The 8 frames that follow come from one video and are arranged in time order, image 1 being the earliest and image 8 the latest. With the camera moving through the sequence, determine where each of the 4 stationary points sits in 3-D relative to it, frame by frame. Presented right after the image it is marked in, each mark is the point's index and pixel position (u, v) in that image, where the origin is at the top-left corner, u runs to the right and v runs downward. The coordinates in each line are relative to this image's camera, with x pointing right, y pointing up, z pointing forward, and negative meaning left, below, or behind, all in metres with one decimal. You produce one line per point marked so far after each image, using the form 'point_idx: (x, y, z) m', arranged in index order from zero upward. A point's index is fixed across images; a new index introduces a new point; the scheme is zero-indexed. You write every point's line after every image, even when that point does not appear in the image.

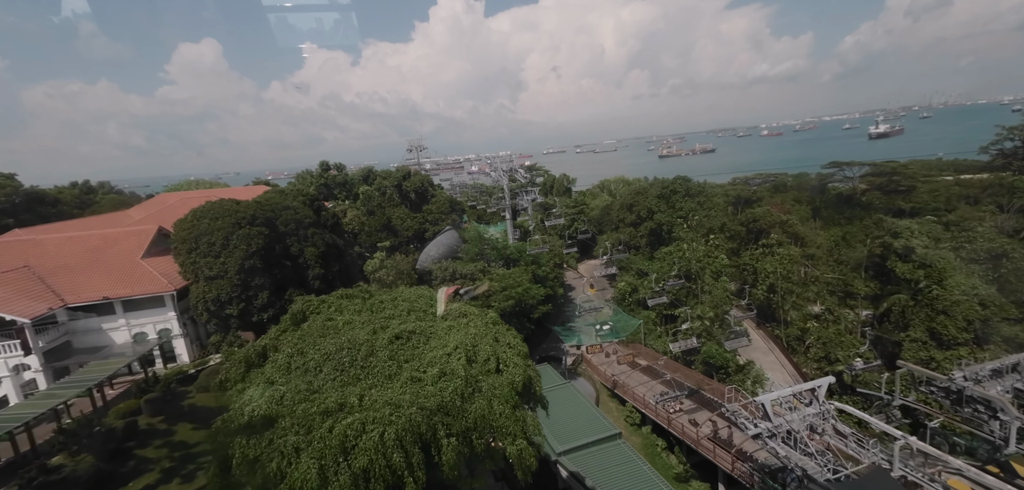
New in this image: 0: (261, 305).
0: (-11.2, -2.7, +18.1) m
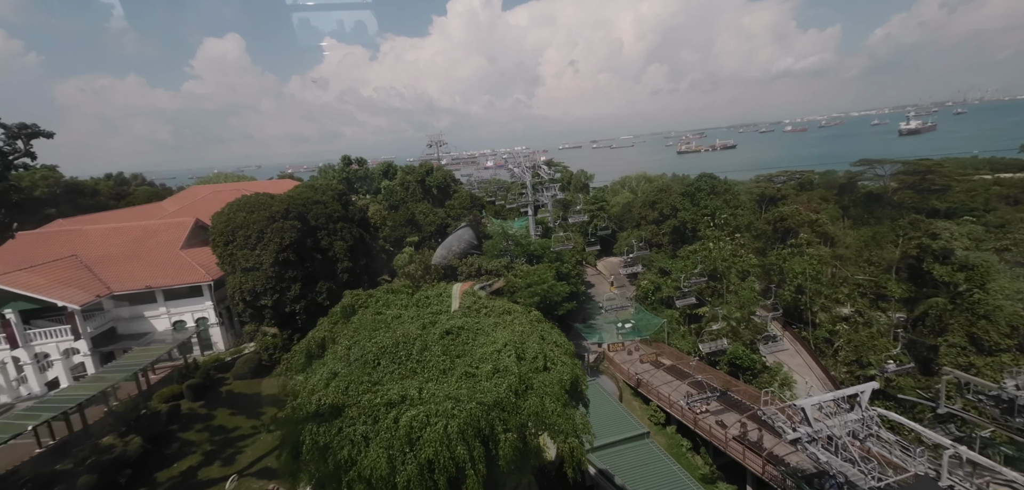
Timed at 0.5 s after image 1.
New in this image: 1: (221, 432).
0: (-10.1, -2.4, +18.7) m
1: (-10.8, -6.8, +15.6) m
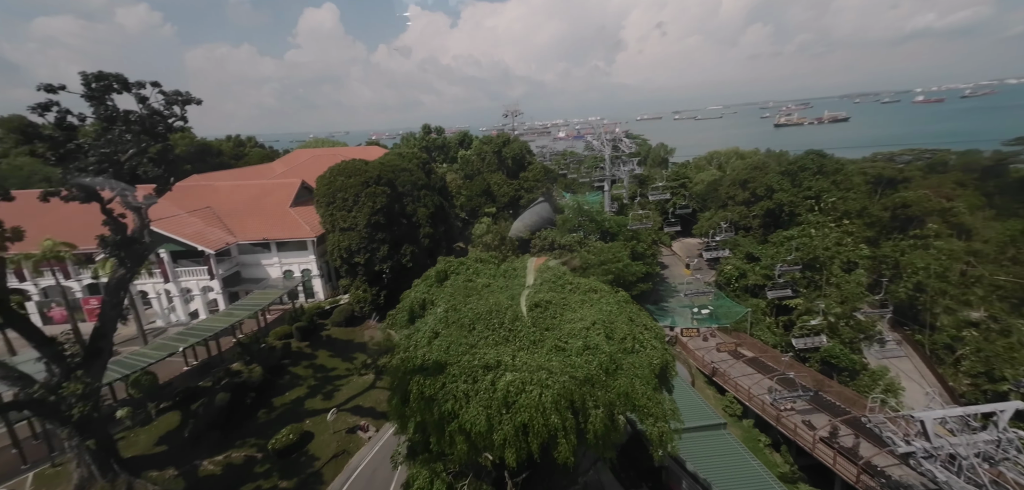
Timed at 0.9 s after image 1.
0: (-6.6, -0.6, +20.3) m
1: (-8.1, -5.2, +17.7) m
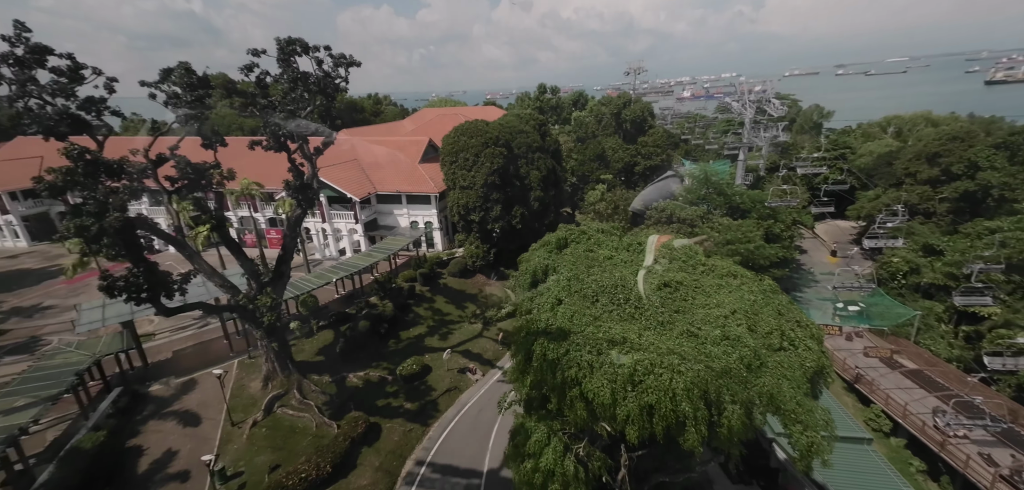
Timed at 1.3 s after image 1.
0: (-0.9, +1.5, +21.2) m
1: (-3.4, -3.2, +19.5) m
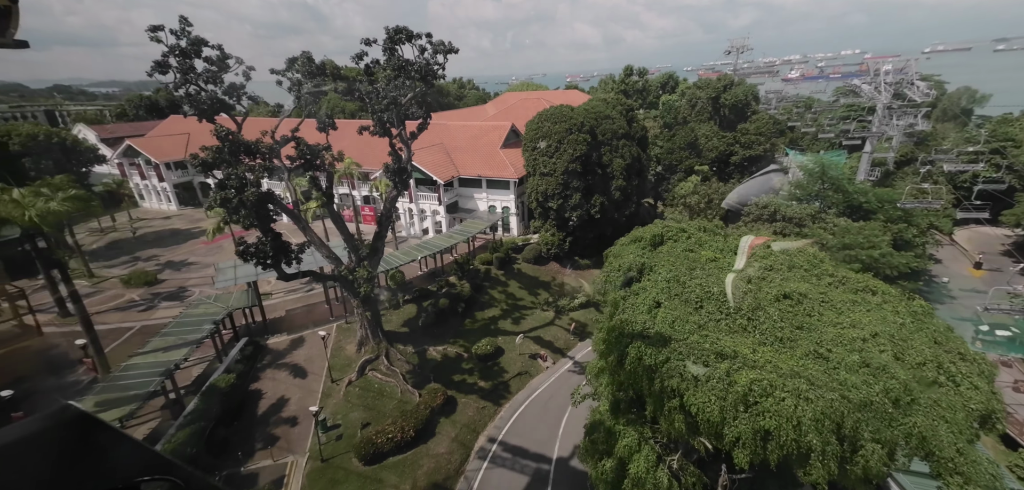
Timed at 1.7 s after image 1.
0: (+3.2, +2.1, +20.8) m
1: (+0.2, -2.5, +19.7) m
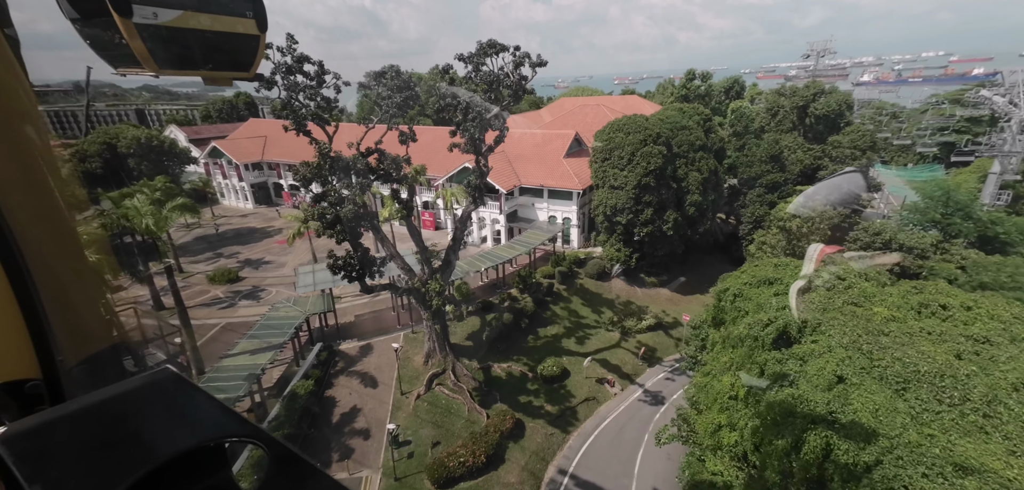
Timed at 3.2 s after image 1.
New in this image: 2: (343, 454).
0: (+6.4, +1.2, +19.7) m
1: (+3.1, -3.1, +18.9) m
2: (-4.5, -5.5, +11.2) m
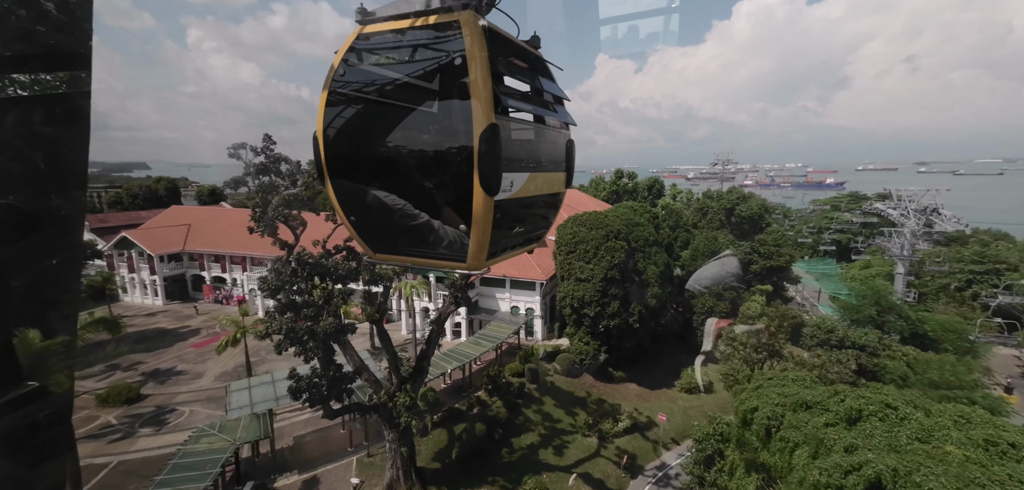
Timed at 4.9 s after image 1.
0: (+4.7, -3.2, +19.7) m
1: (+1.7, -7.3, +17.6) m
2: (-4.6, -8.0, +8.4) m
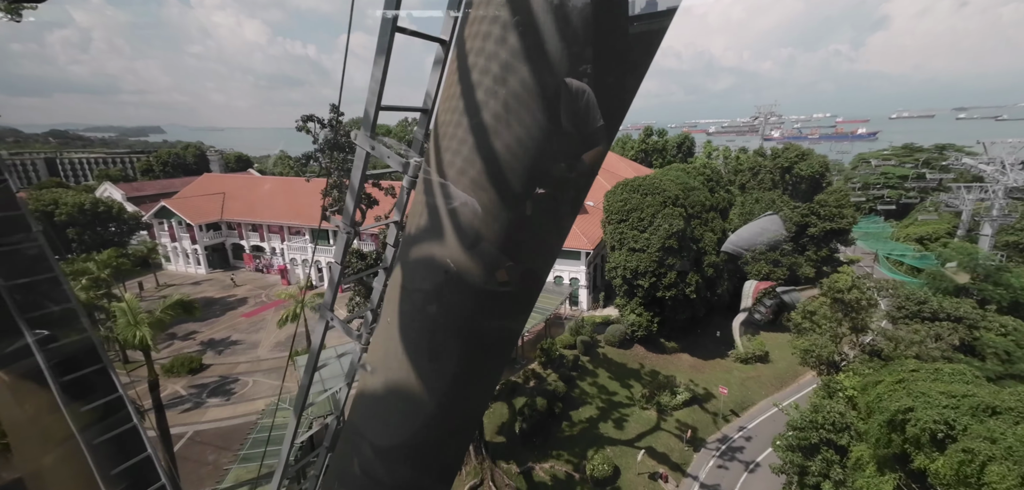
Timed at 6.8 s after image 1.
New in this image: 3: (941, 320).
0: (+7.0, -1.7, +19.0) m
1: (+4.0, -6.0, +17.3) m
2: (-2.7, -7.7, +8.6) m
3: (+13.6, -2.4, +13.6) m
